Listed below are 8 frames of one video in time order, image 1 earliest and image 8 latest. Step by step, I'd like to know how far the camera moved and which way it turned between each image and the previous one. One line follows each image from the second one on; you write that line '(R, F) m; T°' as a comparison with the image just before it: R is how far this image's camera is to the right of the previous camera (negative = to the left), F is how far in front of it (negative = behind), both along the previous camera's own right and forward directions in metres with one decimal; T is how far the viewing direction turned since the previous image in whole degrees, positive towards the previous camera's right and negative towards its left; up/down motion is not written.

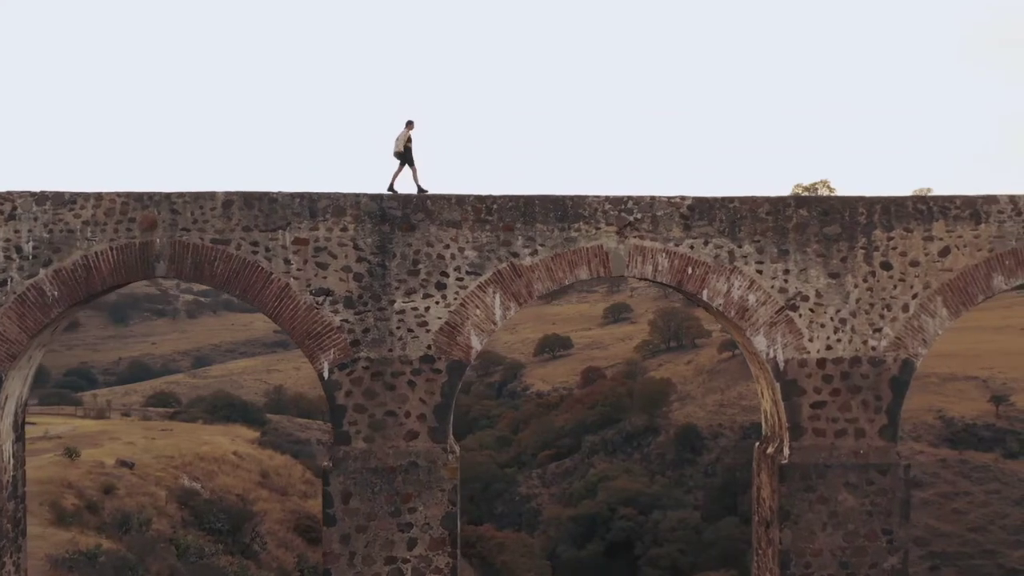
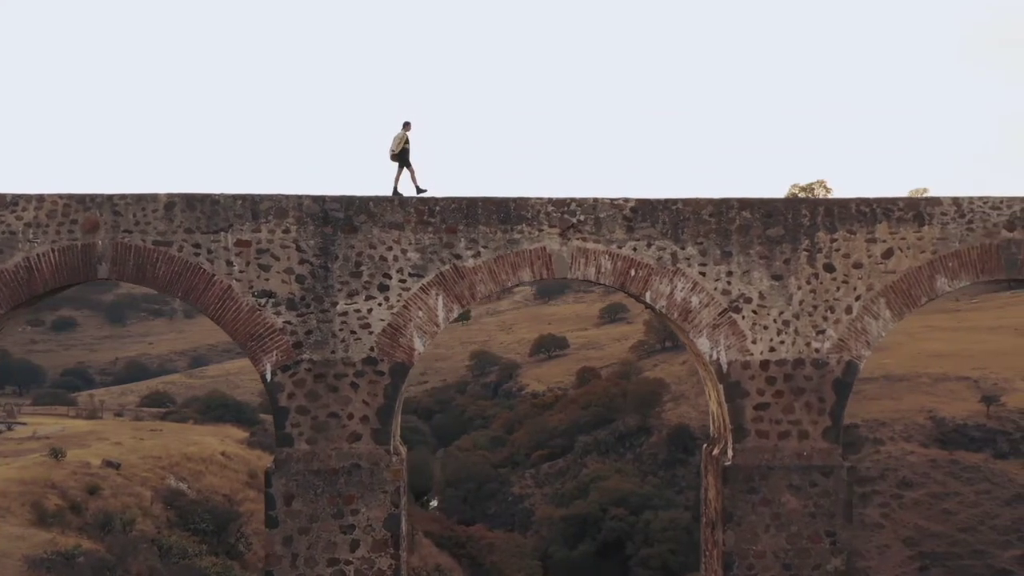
(+0.5, 0.0) m; 0°
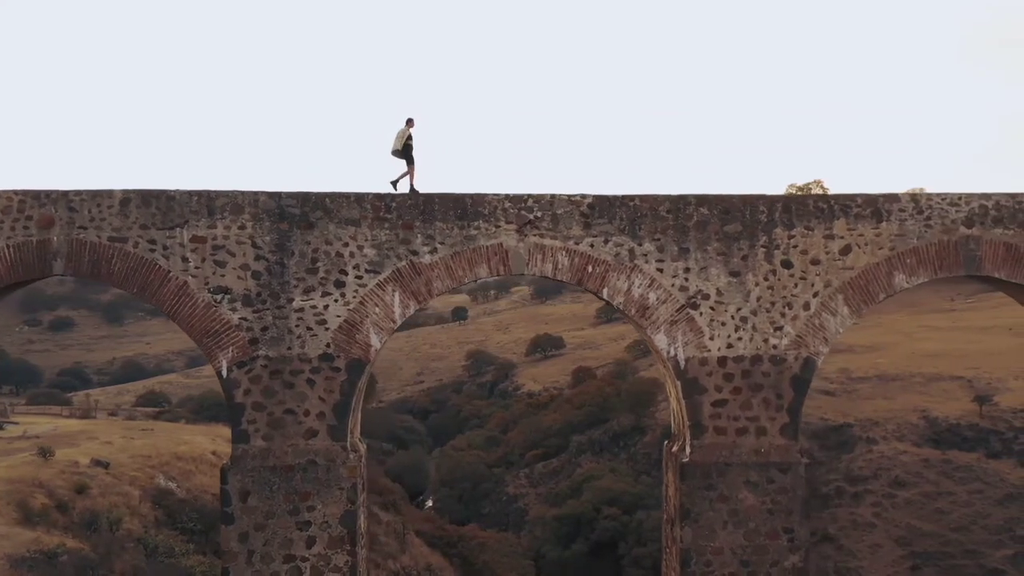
(+0.4, 0.0) m; 0°
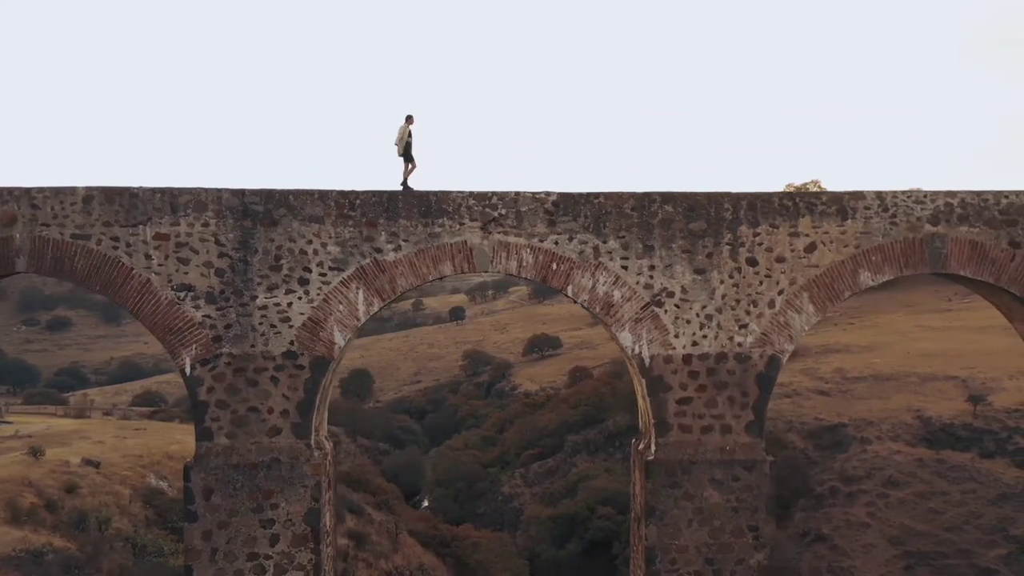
(+0.3, 0.0) m; 0°
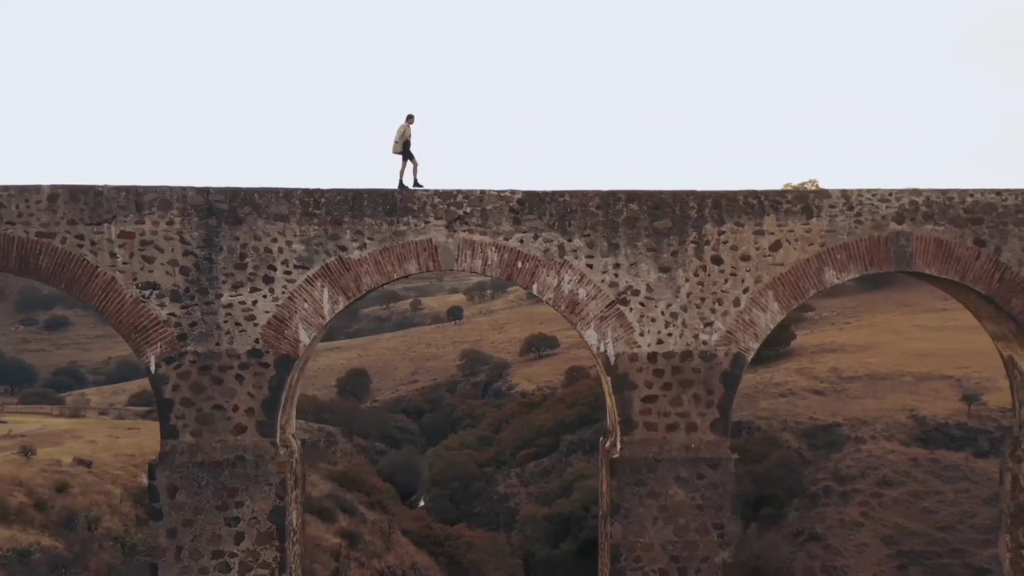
(+0.3, 0.0) m; 0°
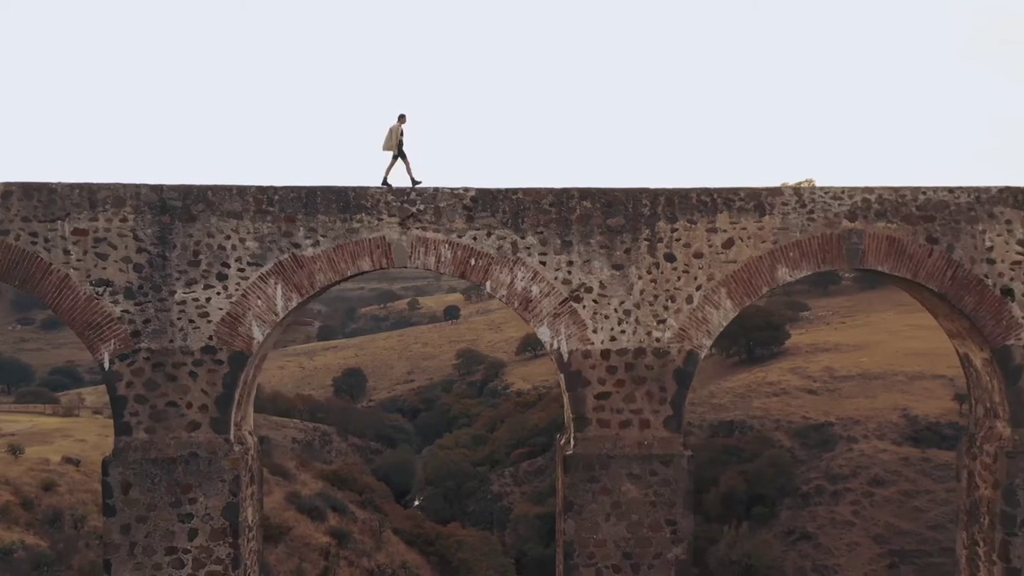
(+0.4, 0.0) m; 0°
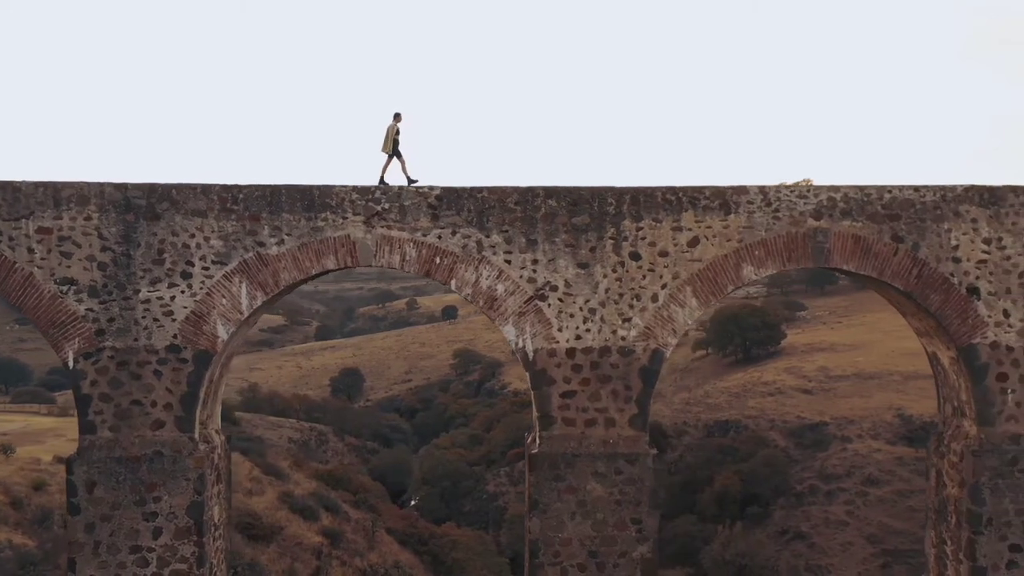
(+0.3, 0.0) m; 0°
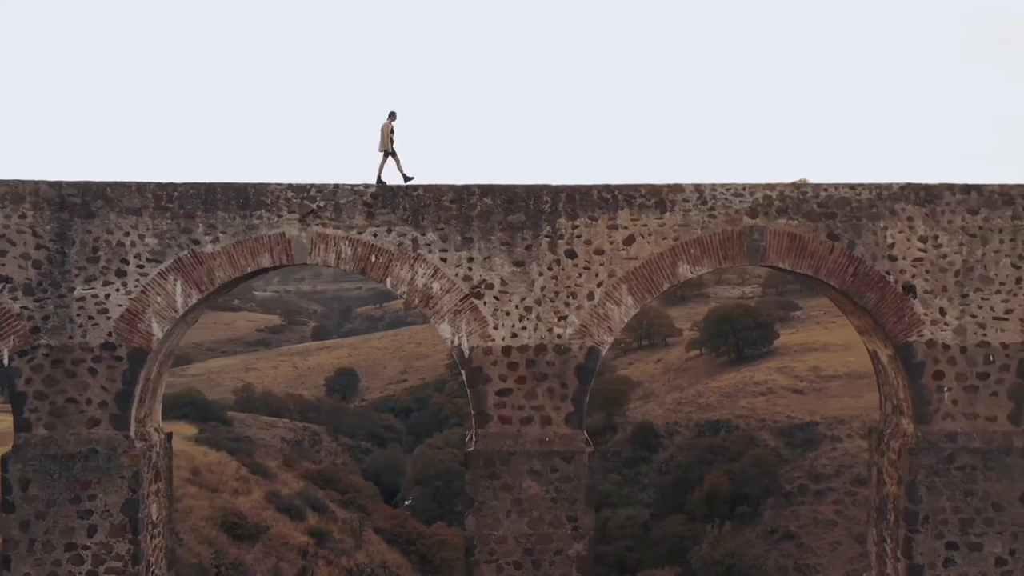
(+0.5, 0.0) m; 0°
